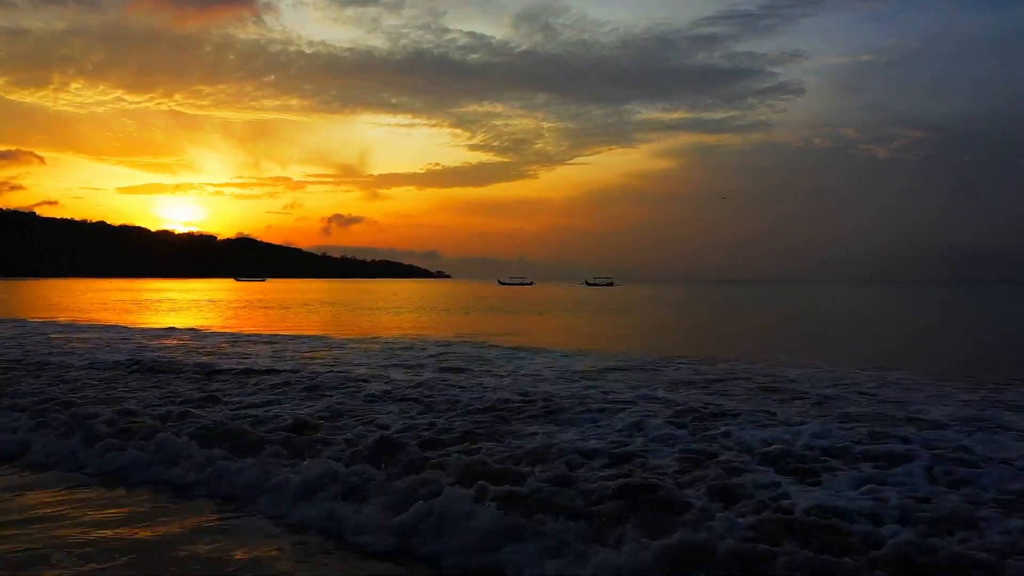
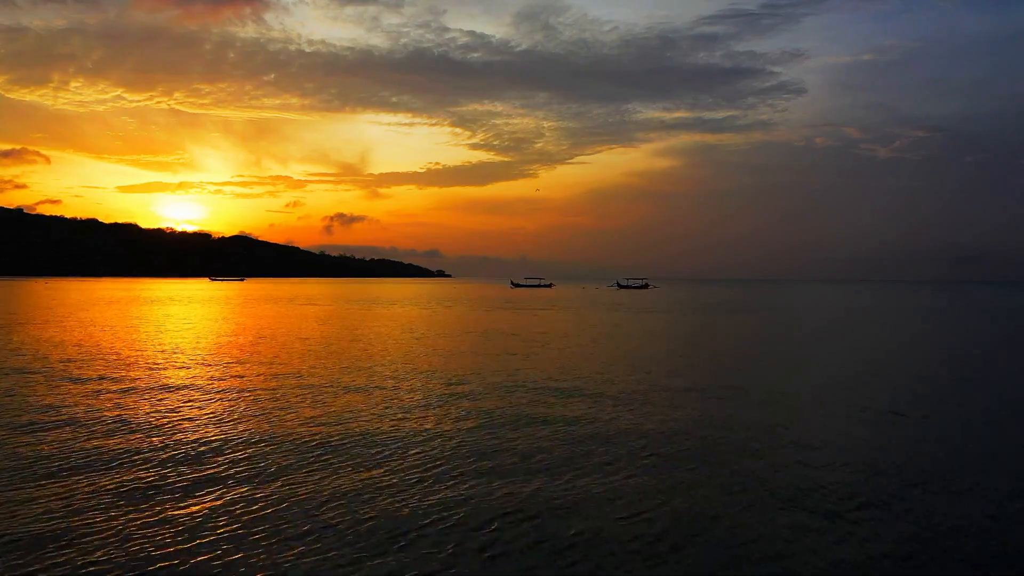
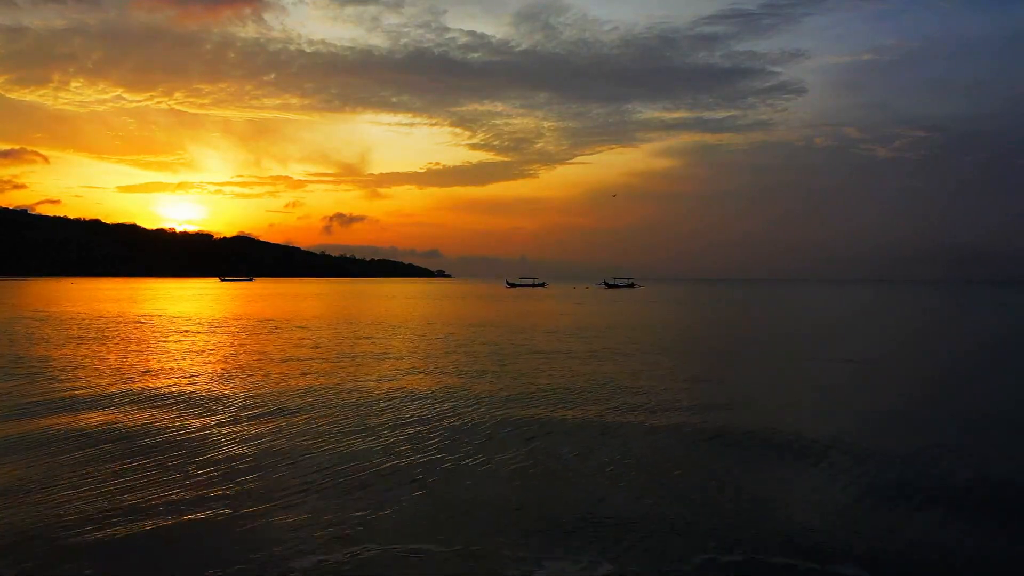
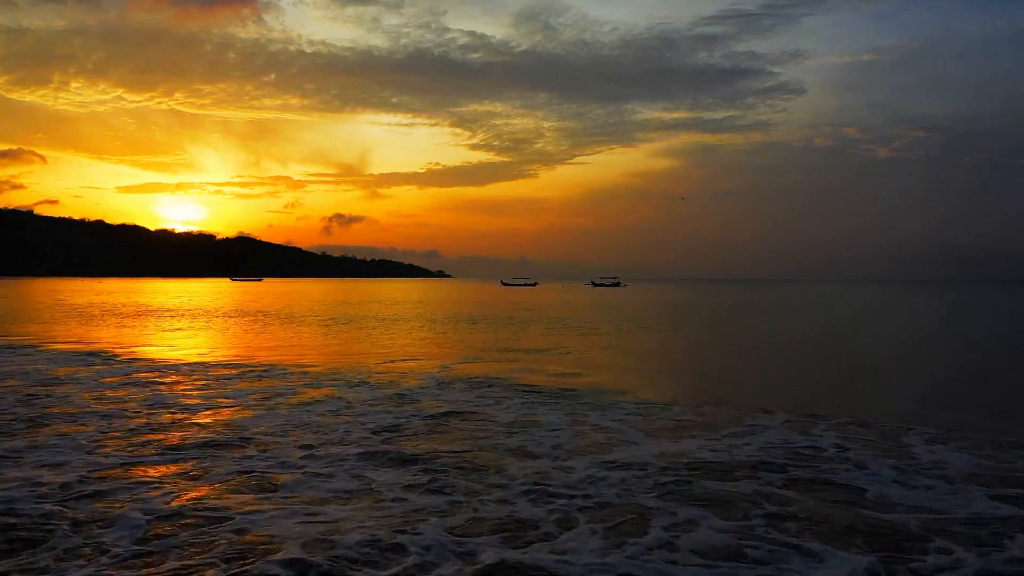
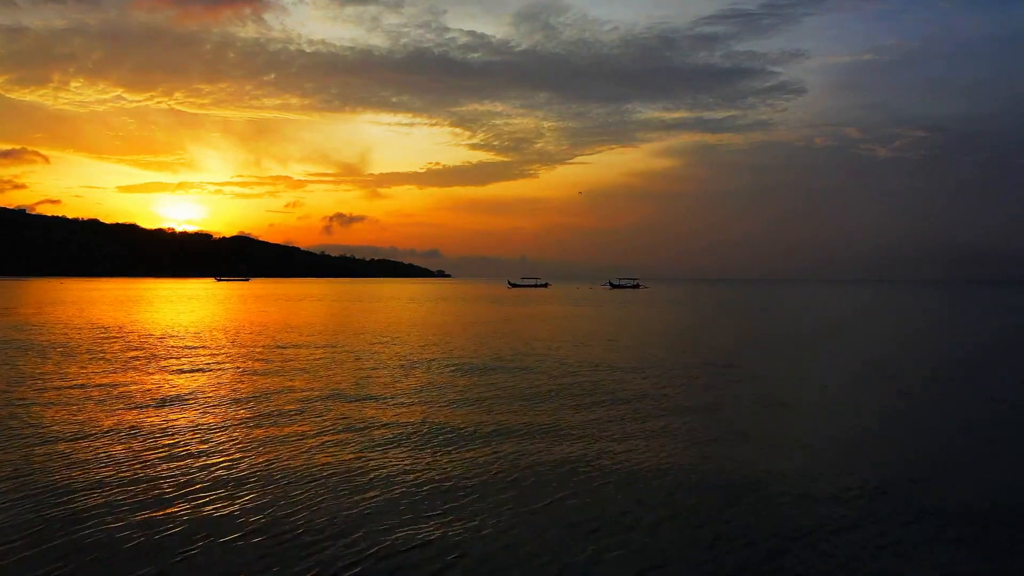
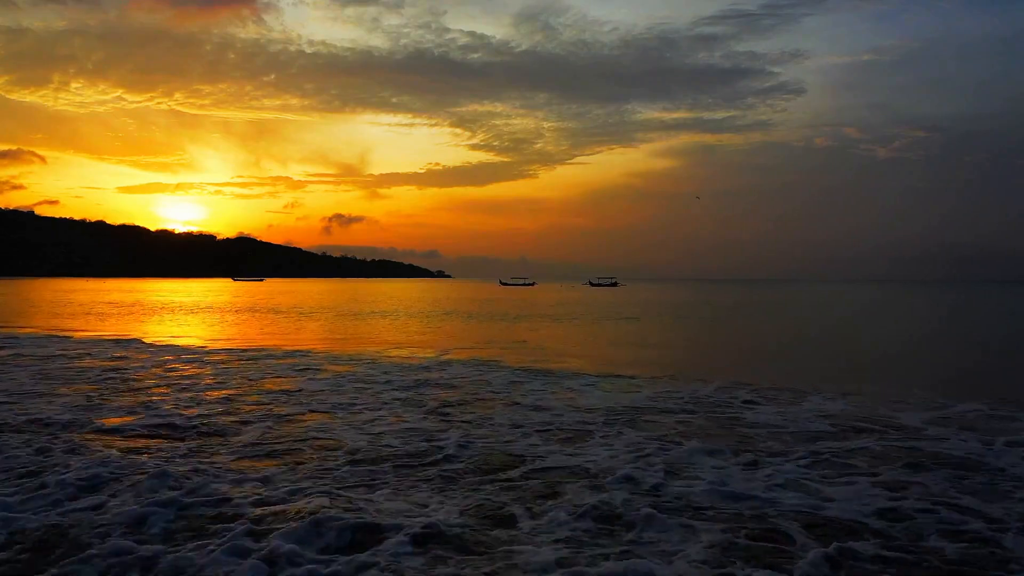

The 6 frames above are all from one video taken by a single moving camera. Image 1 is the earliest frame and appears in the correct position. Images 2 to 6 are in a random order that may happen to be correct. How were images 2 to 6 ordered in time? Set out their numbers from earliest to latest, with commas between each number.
6, 4, 3, 5, 2
